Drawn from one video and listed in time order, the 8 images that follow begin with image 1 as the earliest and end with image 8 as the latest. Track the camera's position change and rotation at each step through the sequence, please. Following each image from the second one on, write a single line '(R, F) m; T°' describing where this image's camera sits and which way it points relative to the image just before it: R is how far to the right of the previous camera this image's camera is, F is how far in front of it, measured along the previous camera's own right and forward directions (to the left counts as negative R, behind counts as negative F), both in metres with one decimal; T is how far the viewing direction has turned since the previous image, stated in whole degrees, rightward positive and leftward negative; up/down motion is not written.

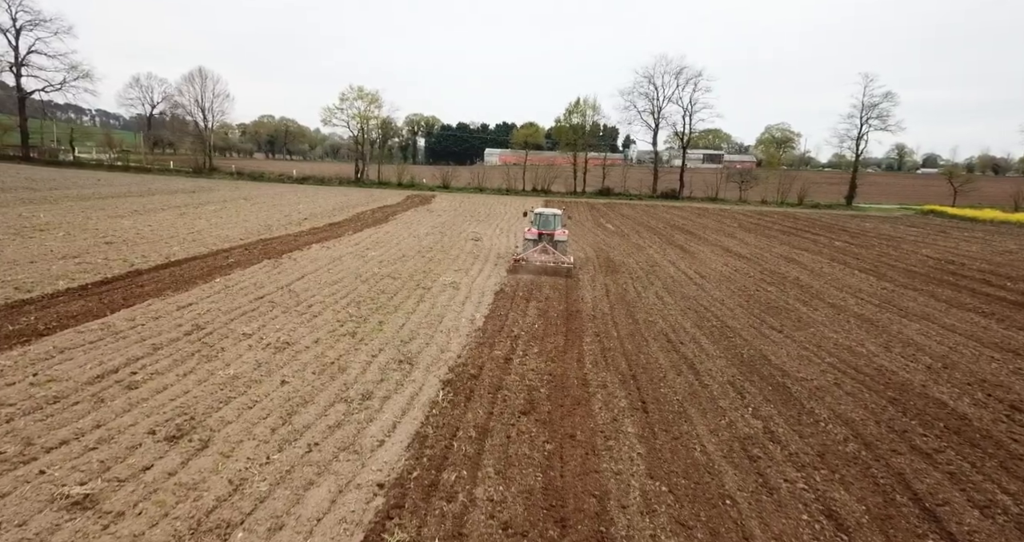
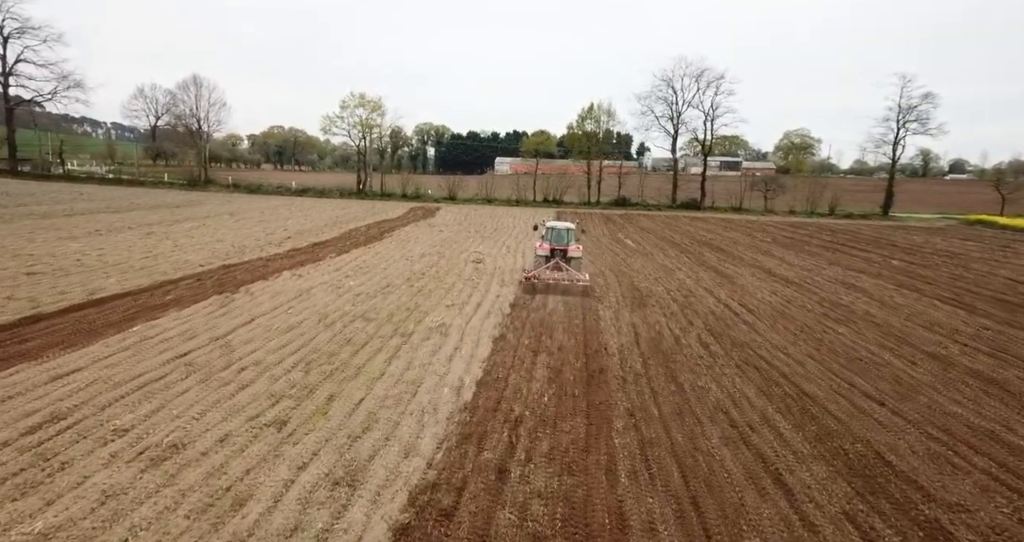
(+0.2, +2.5) m; -1°
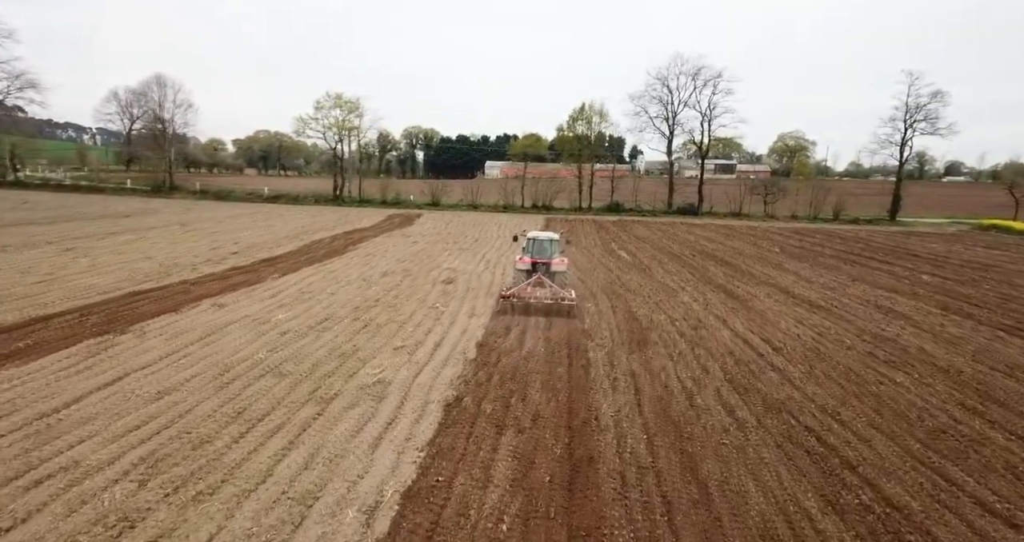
(+0.5, +2.3) m; +1°
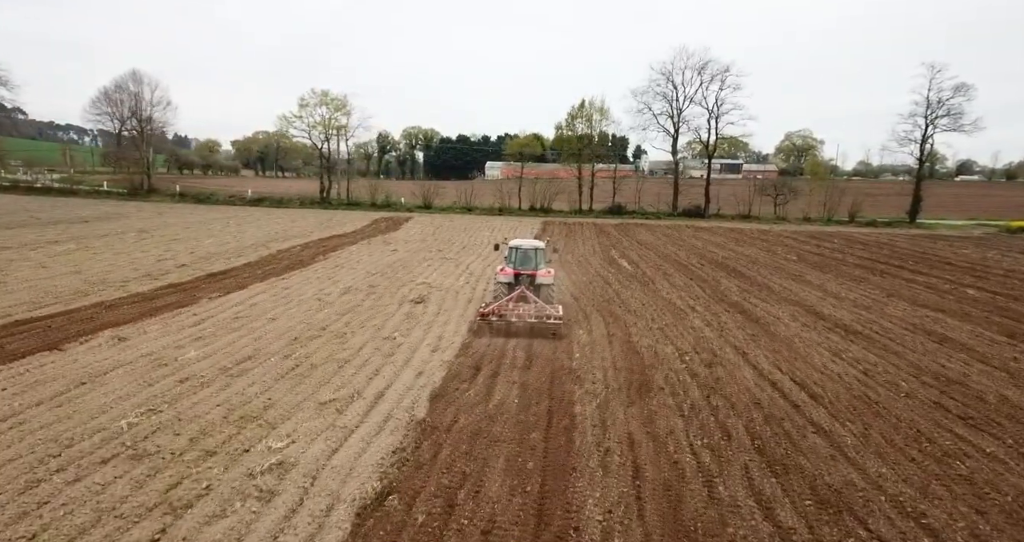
(+0.5, +2.0) m; 0°
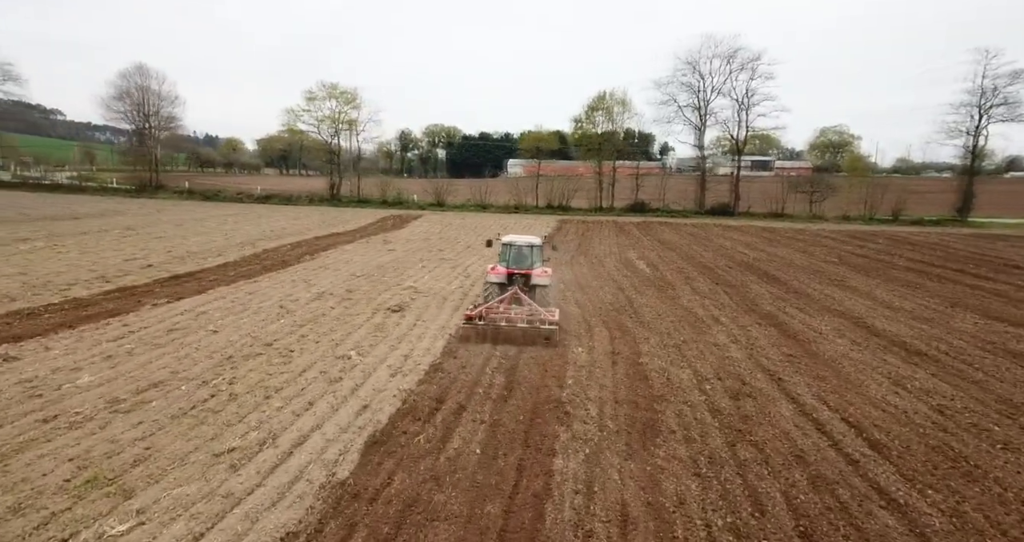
(+0.7, +1.7) m; -3°
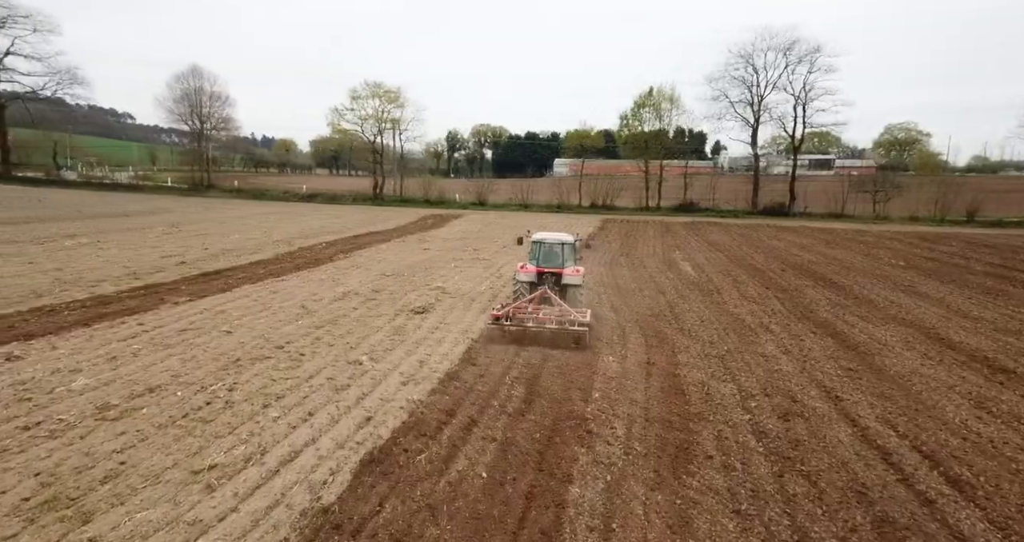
(+0.3, +0.6) m; -5°
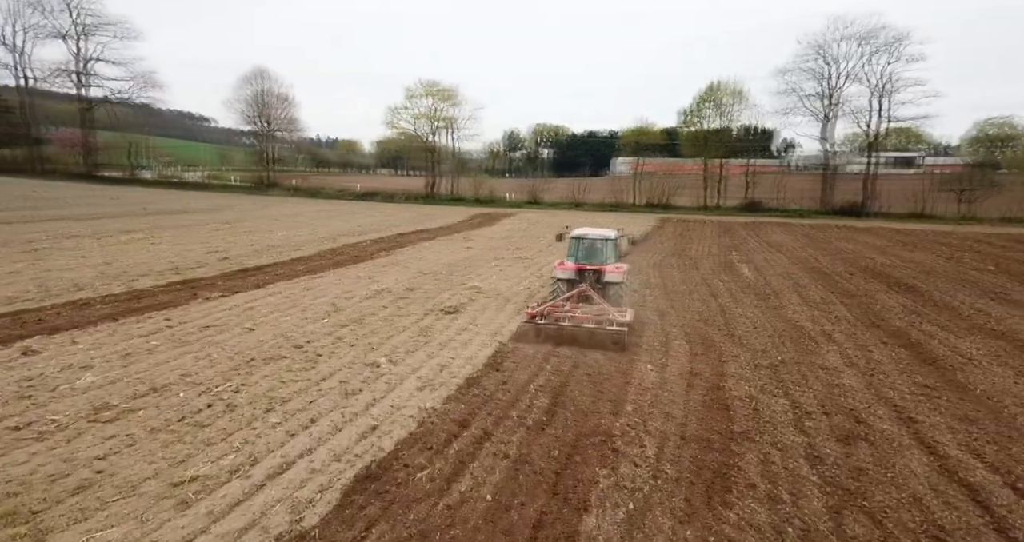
(+0.3, +0.6) m; -6°
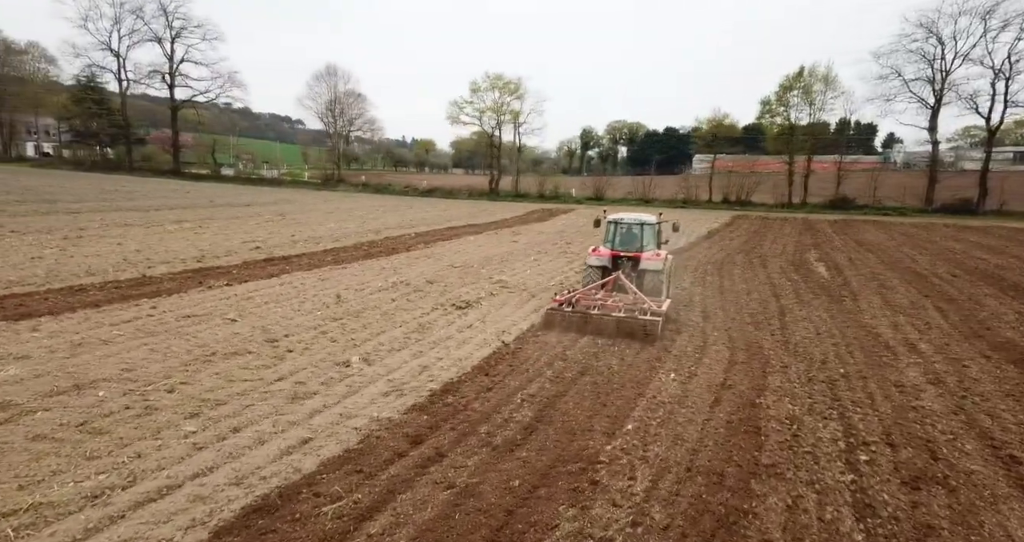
(+1.0, +1.0) m; -8°
